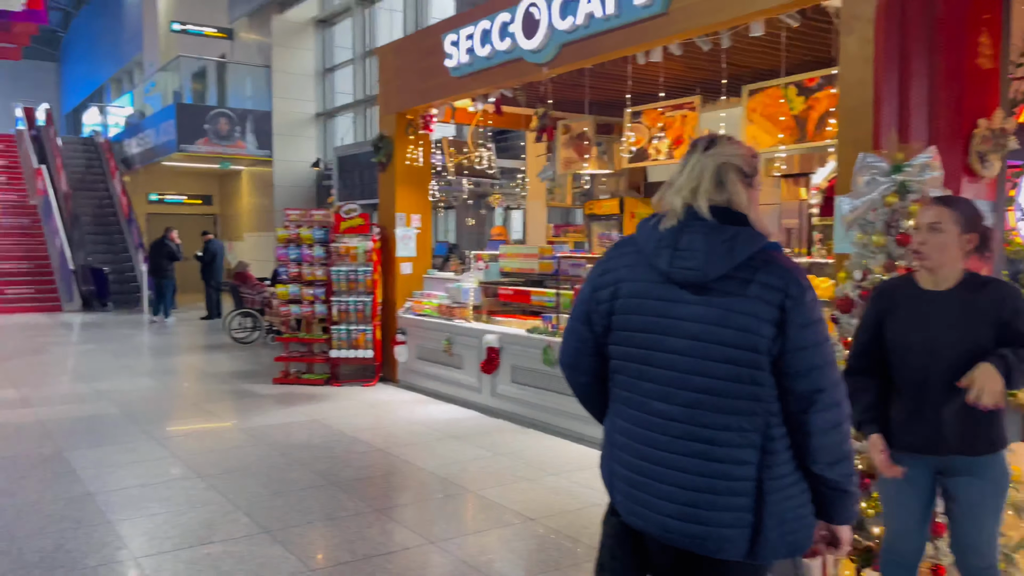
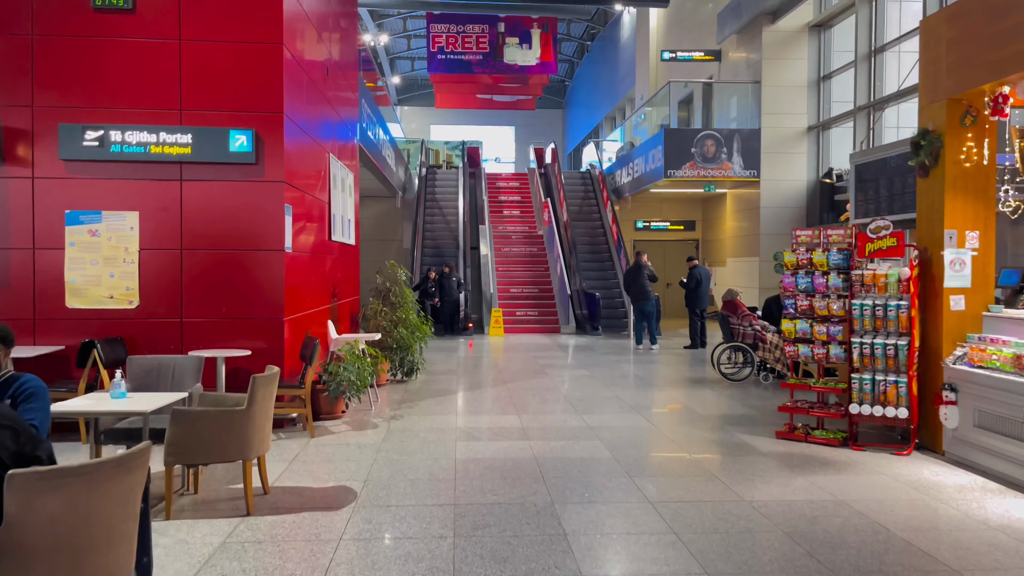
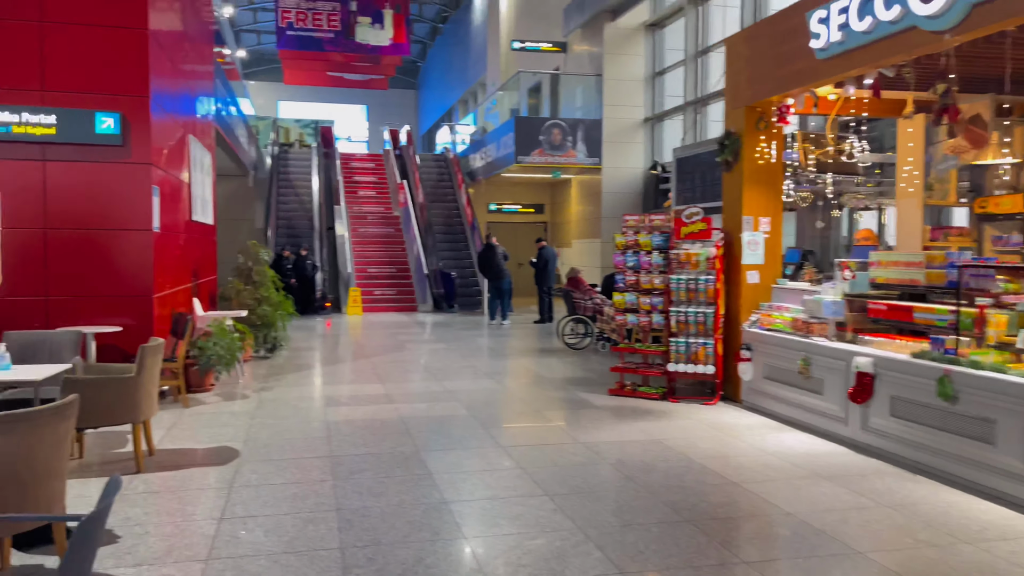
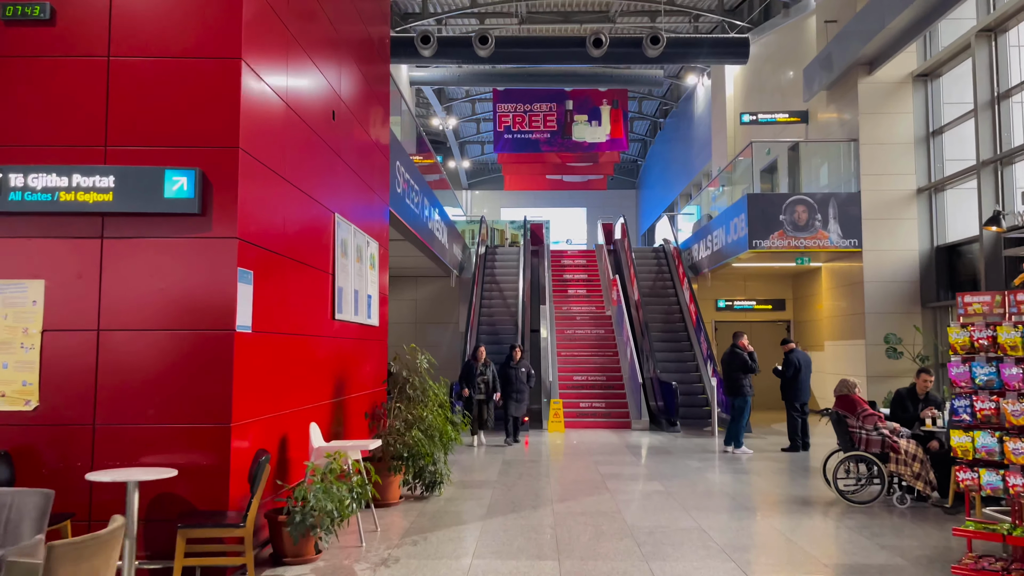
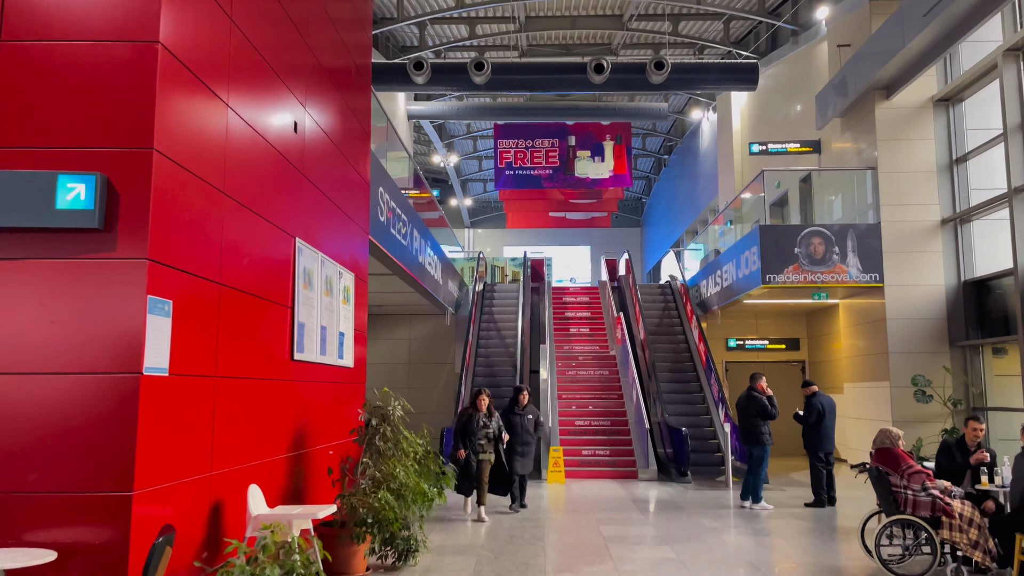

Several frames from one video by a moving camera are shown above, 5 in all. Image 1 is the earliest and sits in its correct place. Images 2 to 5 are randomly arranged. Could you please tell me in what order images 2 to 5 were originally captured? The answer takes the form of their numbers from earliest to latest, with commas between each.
3, 2, 4, 5
